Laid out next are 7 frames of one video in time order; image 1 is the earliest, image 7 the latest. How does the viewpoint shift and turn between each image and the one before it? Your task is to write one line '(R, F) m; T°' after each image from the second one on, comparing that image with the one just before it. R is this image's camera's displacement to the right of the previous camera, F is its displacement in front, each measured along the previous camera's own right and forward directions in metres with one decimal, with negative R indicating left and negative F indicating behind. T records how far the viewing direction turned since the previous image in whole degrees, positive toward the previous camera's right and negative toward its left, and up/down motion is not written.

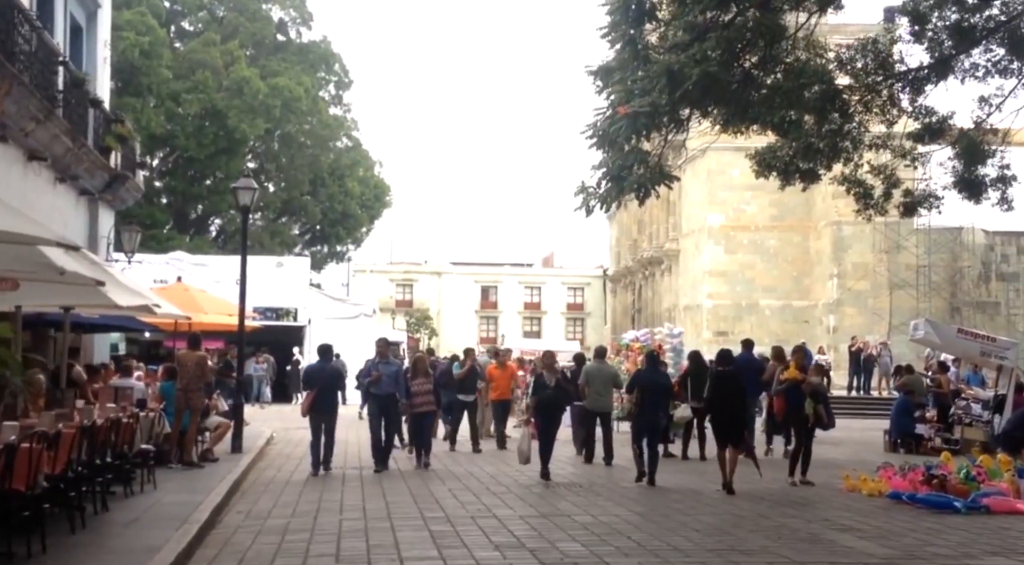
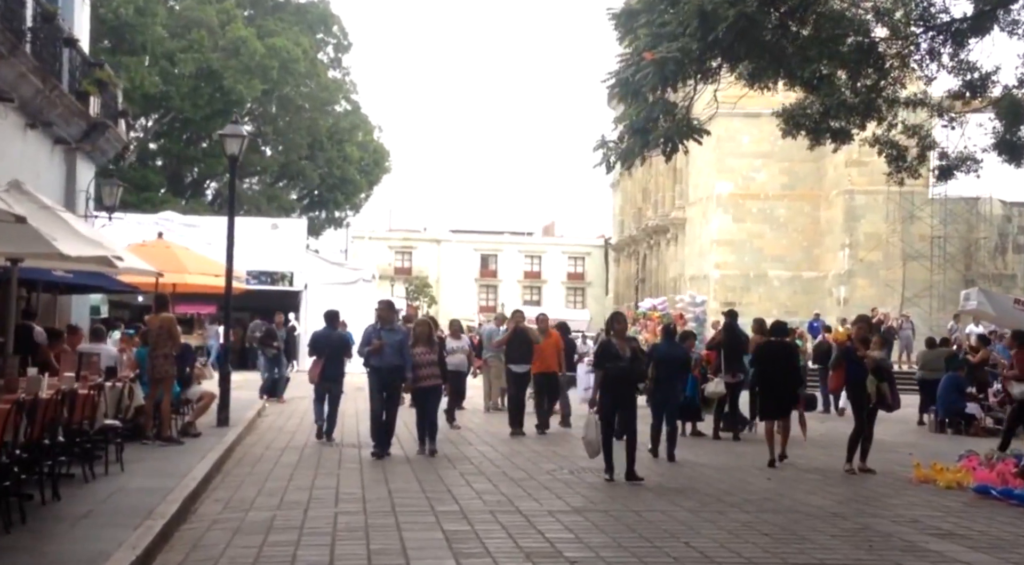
(-0.2, +1.7) m; 0°
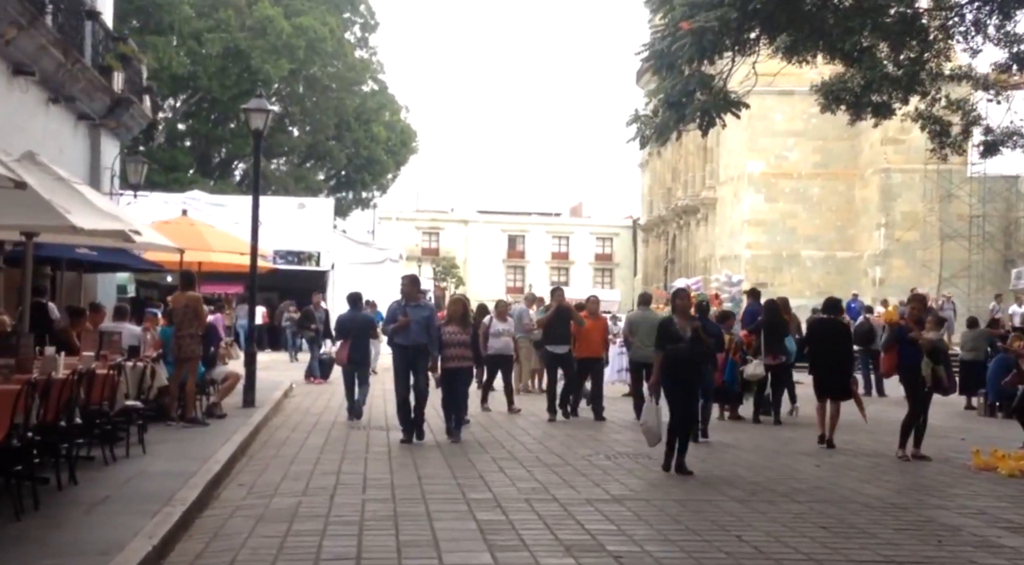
(-0.1, +0.5) m; -1°
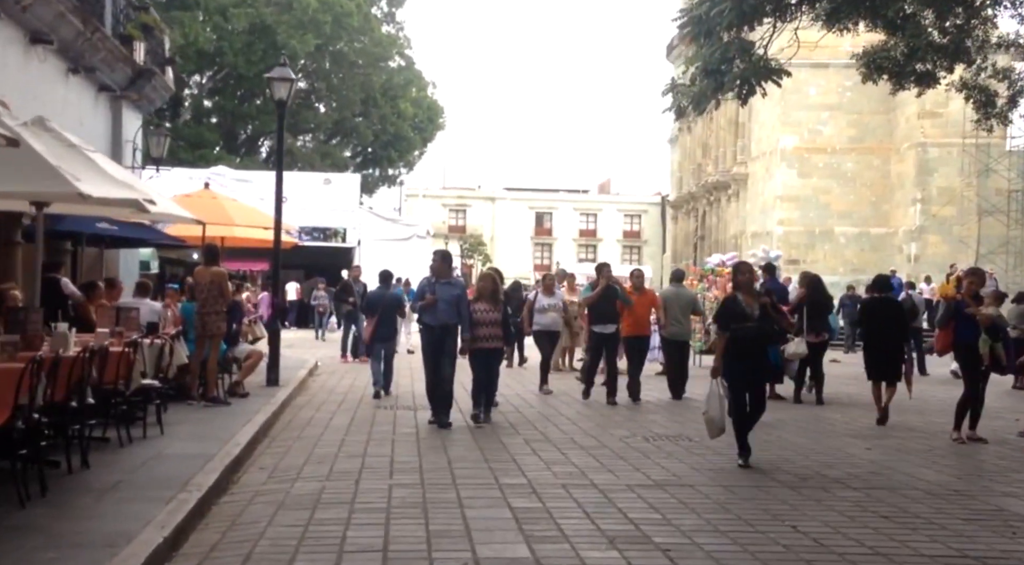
(-0.1, +0.5) m; -1°
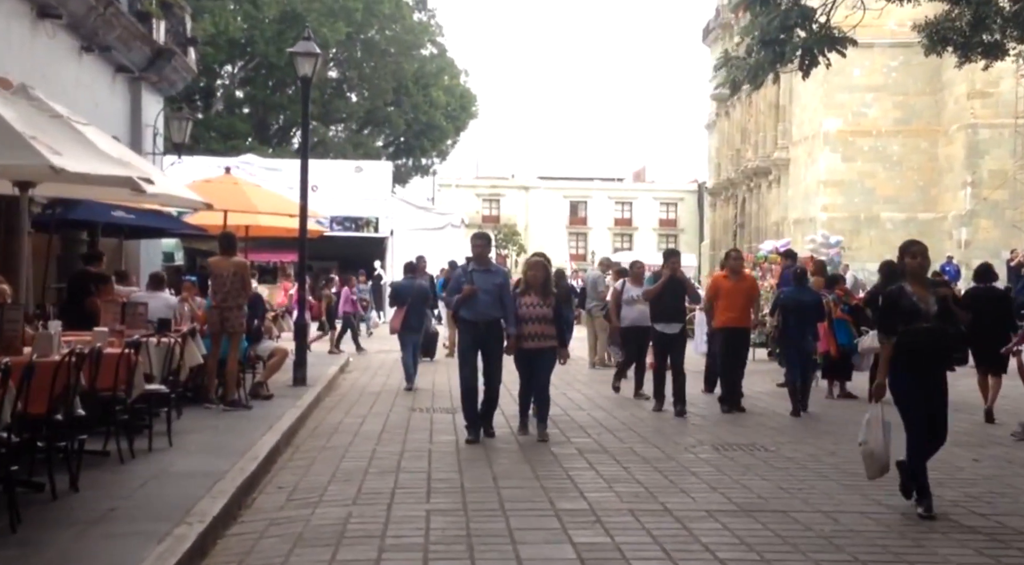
(-0.1, +1.2) m; -2°
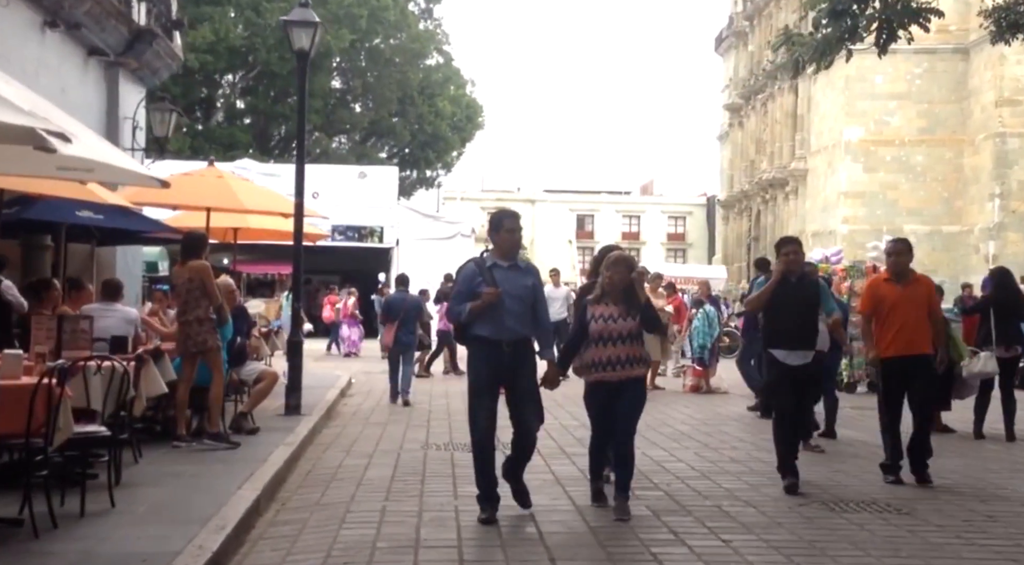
(-0.3, +2.2) m; 0°
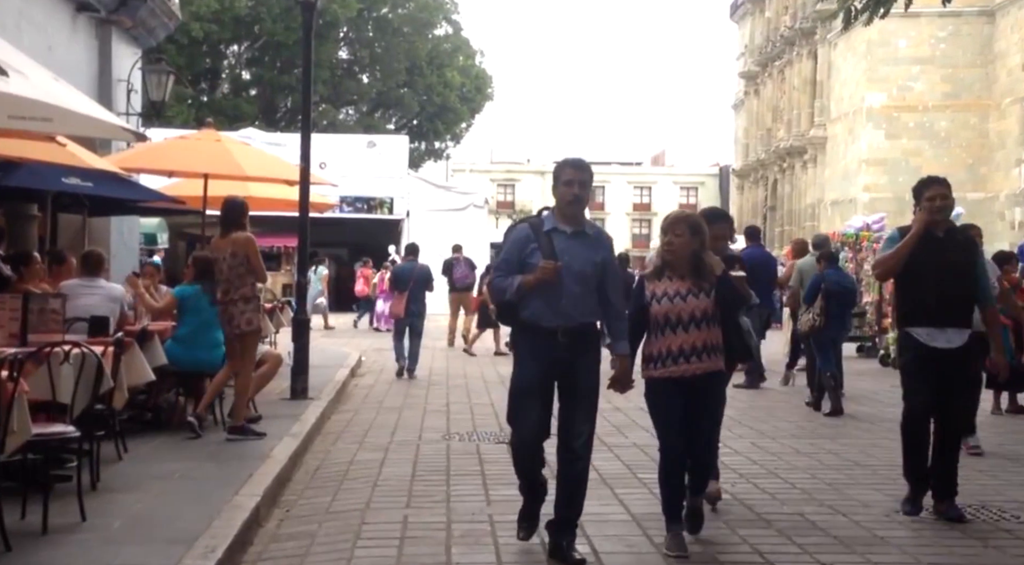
(-0.2, +1.1) m; 0°
